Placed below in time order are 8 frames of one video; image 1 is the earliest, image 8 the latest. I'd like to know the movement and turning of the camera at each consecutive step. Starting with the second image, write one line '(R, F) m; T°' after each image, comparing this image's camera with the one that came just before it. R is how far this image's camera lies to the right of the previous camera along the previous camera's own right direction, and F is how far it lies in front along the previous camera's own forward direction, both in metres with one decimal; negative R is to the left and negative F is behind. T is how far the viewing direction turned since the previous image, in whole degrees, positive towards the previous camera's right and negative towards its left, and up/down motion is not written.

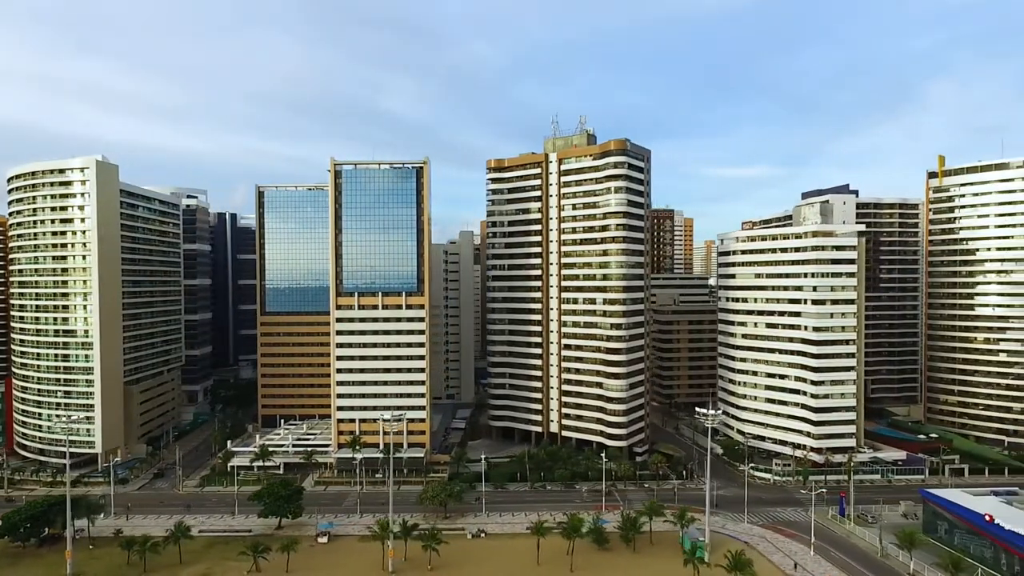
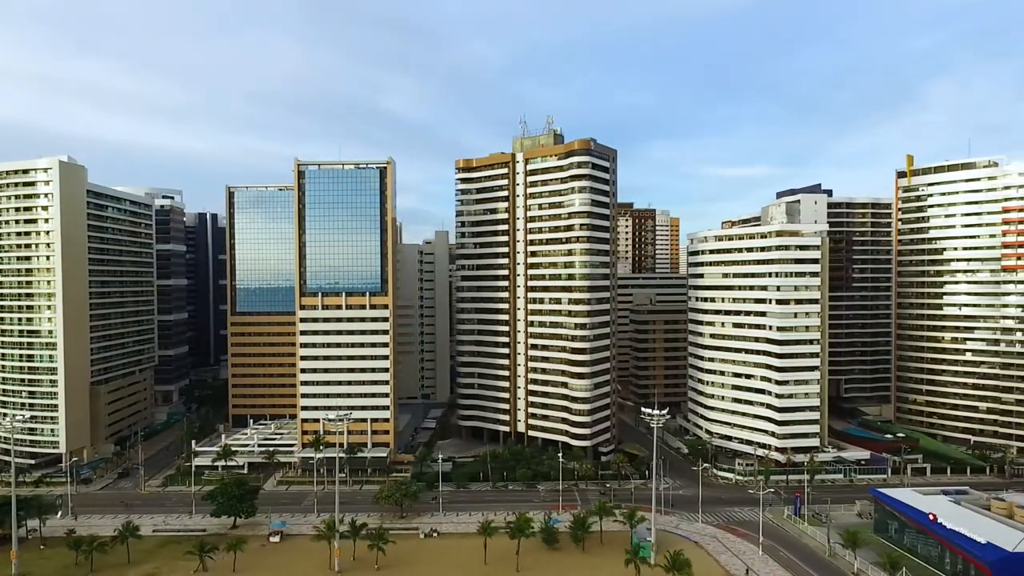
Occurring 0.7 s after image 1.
(+6.5, -0.2) m; 0°
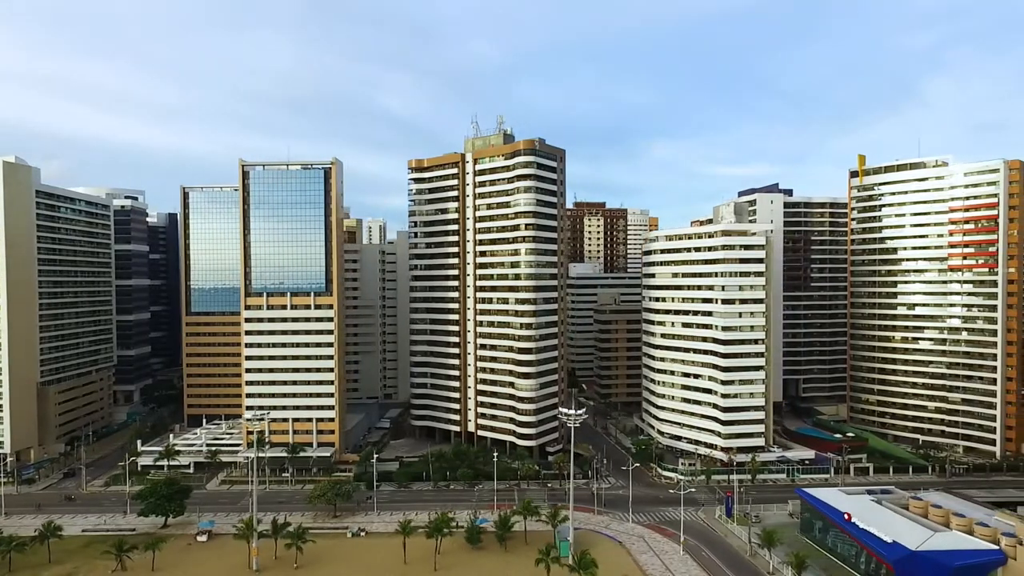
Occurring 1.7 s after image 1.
(+10.1, -0.2) m; 0°
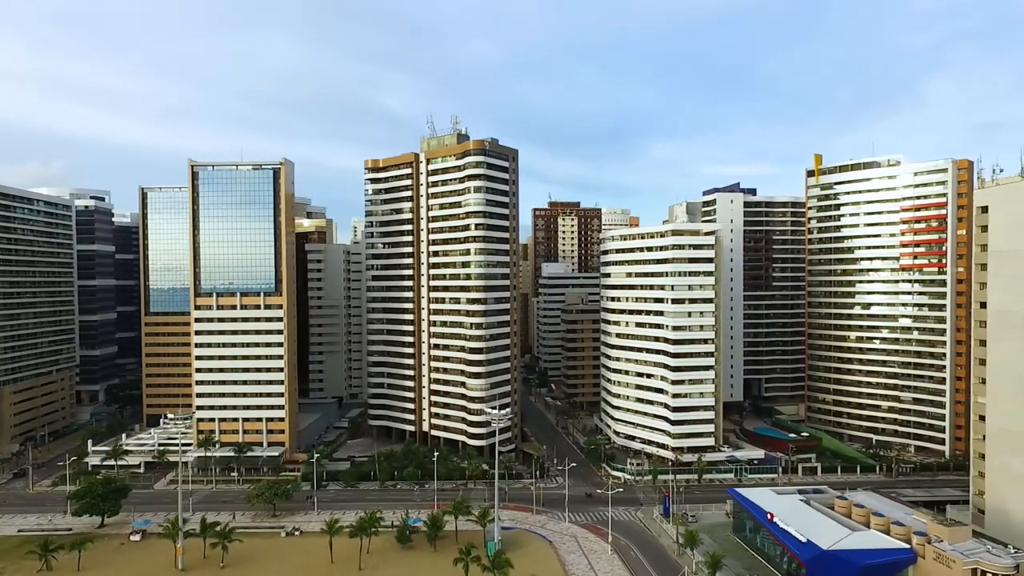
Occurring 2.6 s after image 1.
(+9.3, -0.2) m; 0°
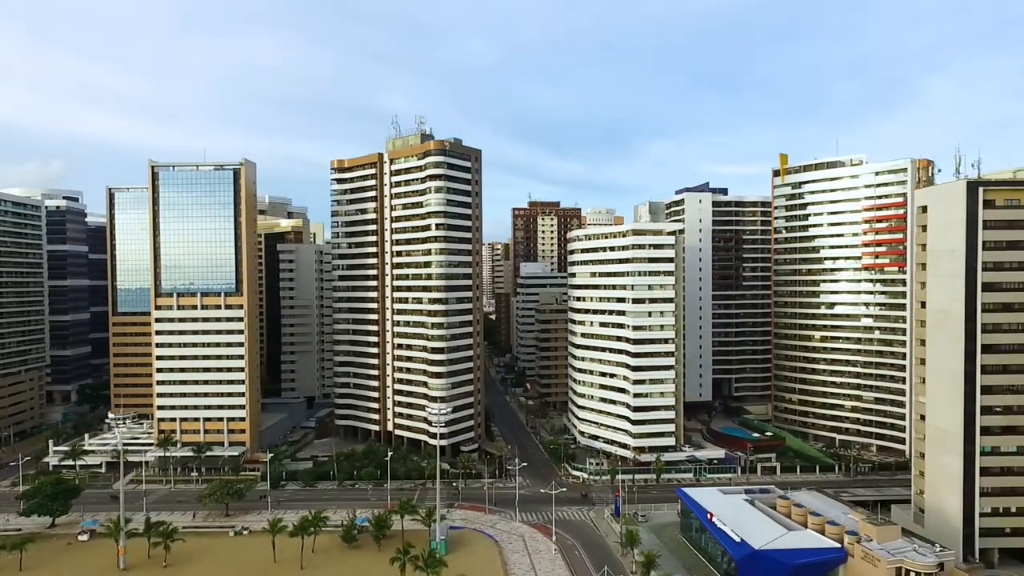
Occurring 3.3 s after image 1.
(+7.2, -0.1) m; 0°
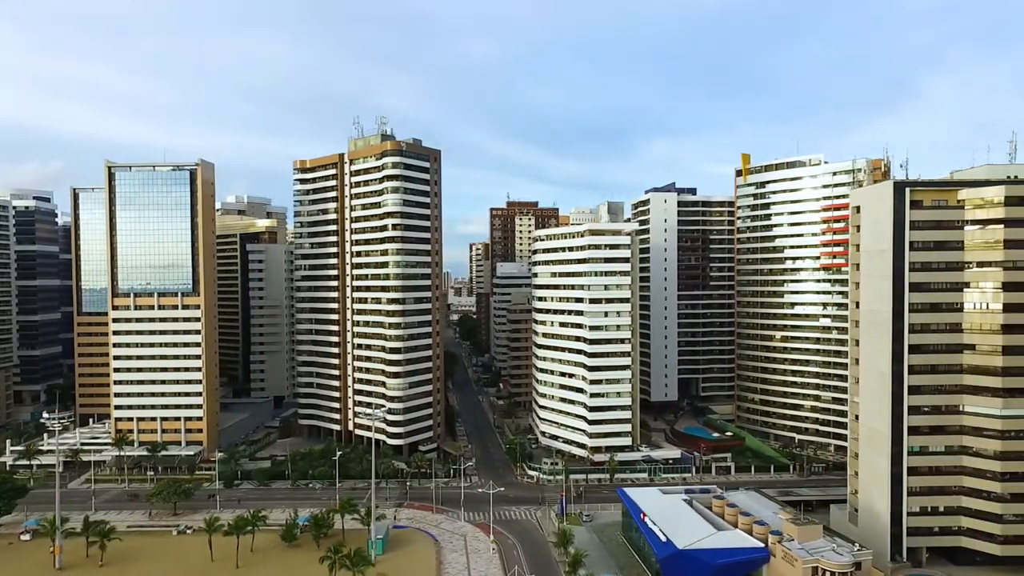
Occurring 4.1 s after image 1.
(+8.1, -0.2) m; 0°
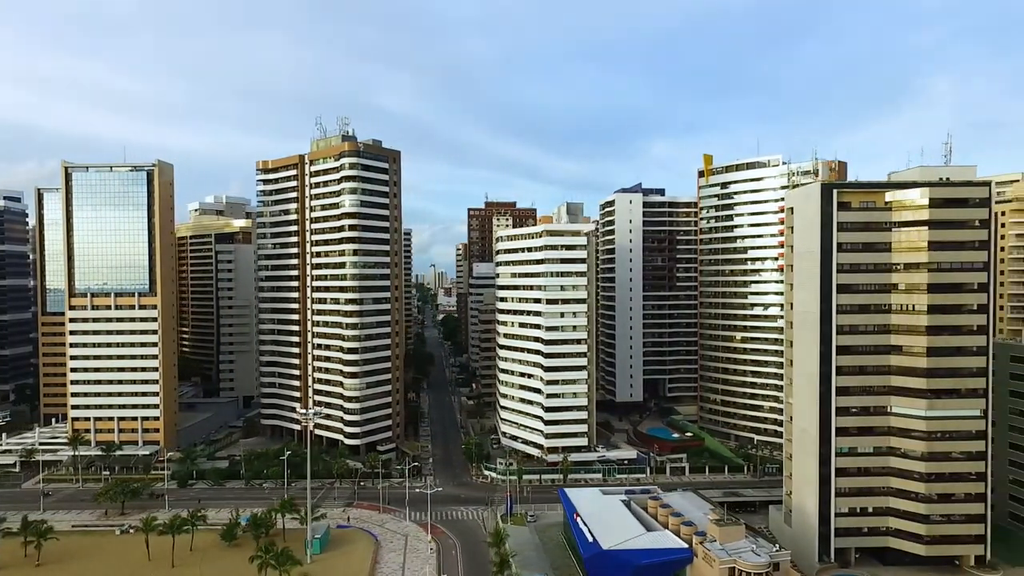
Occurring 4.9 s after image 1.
(+8.0, -0.2) m; 0°
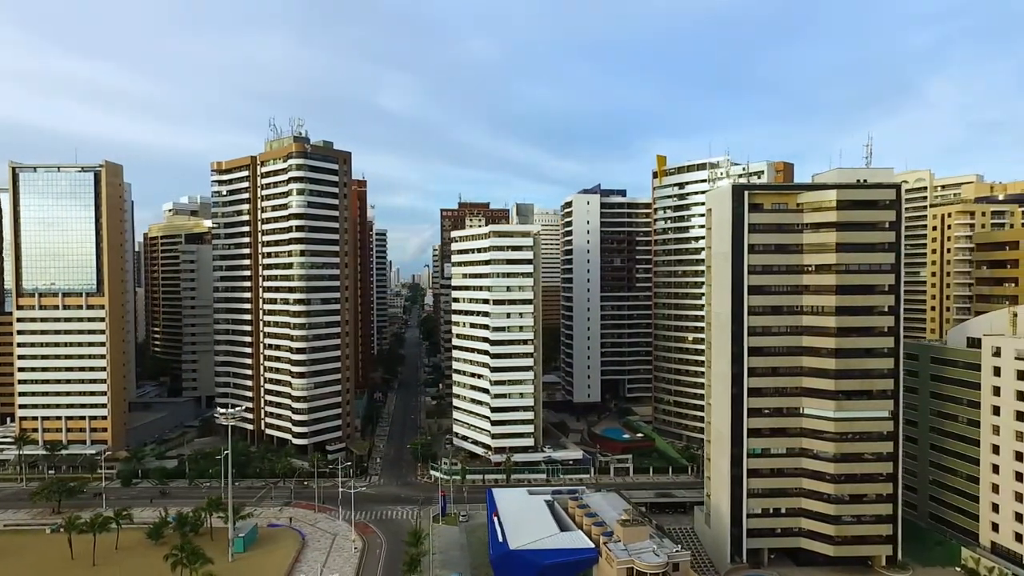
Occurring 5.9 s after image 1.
(+9.9, -0.2) m; 0°
